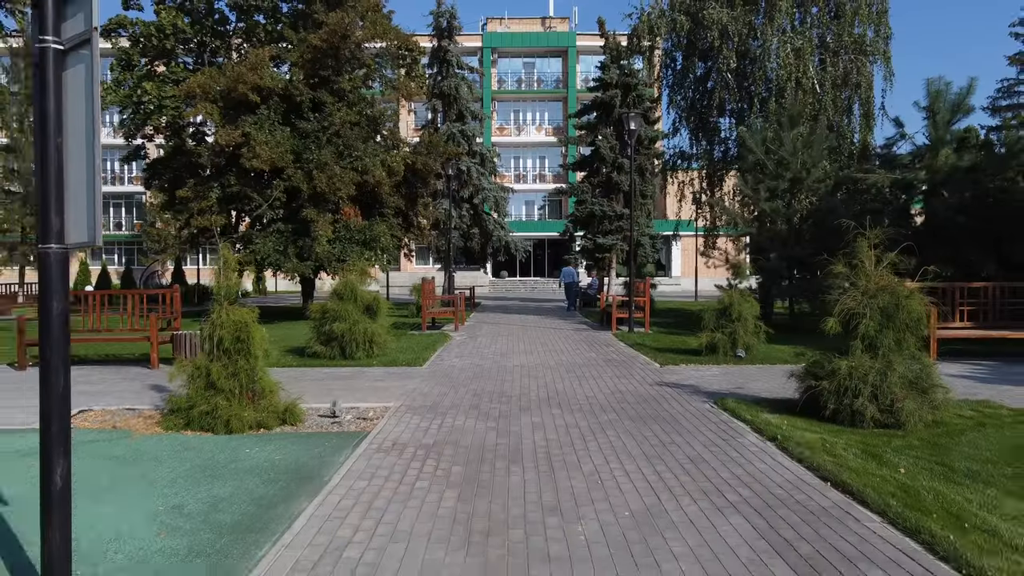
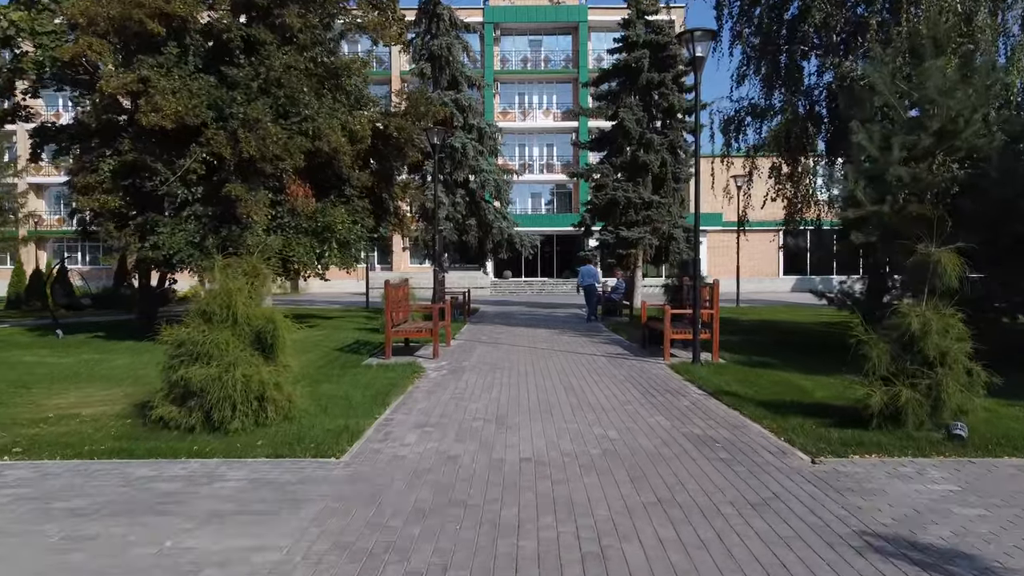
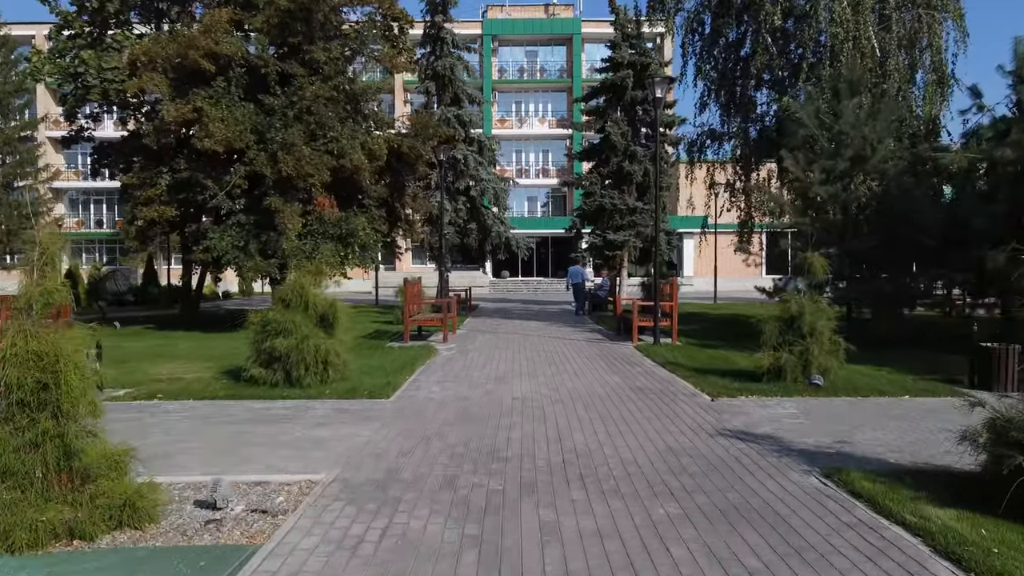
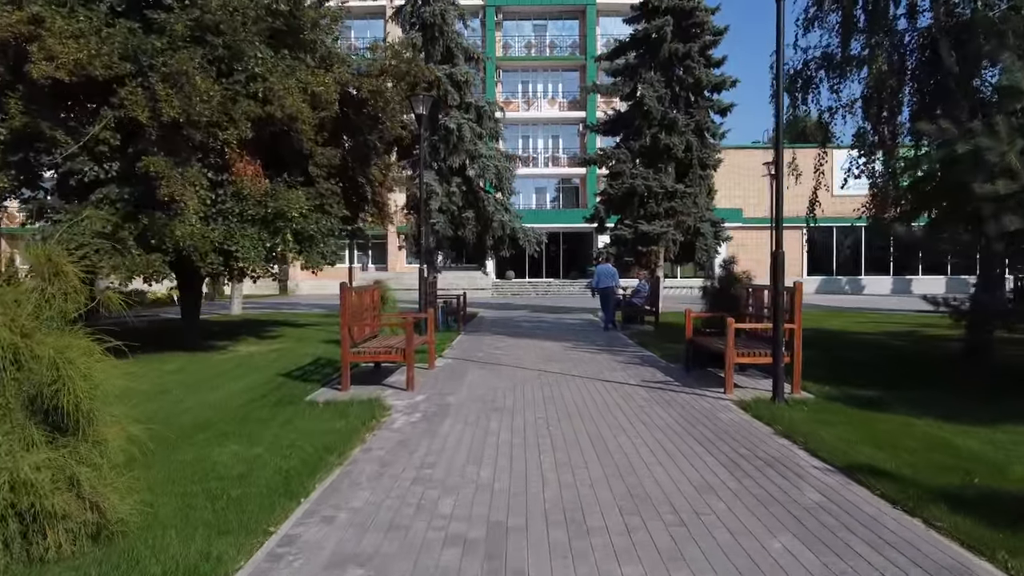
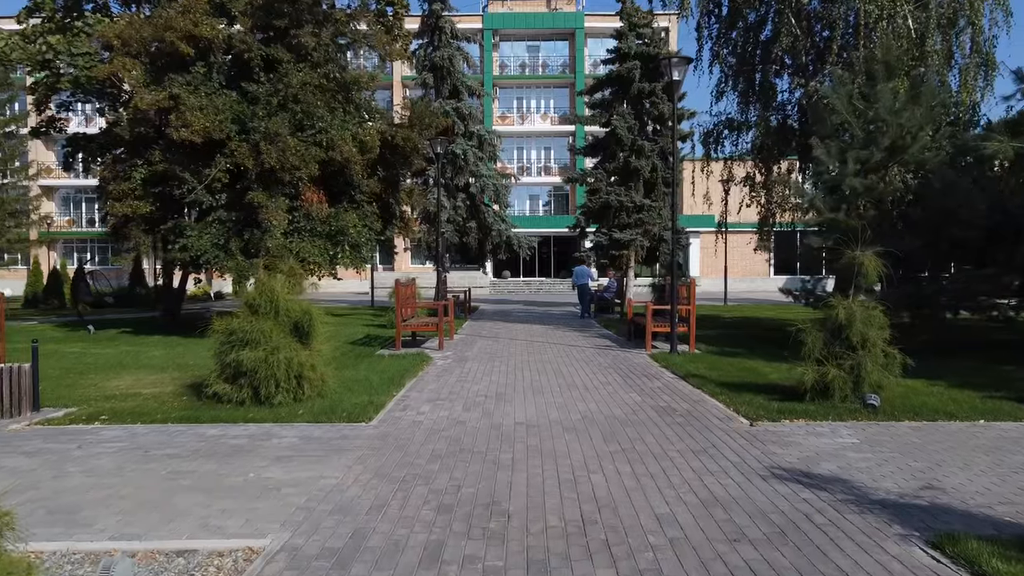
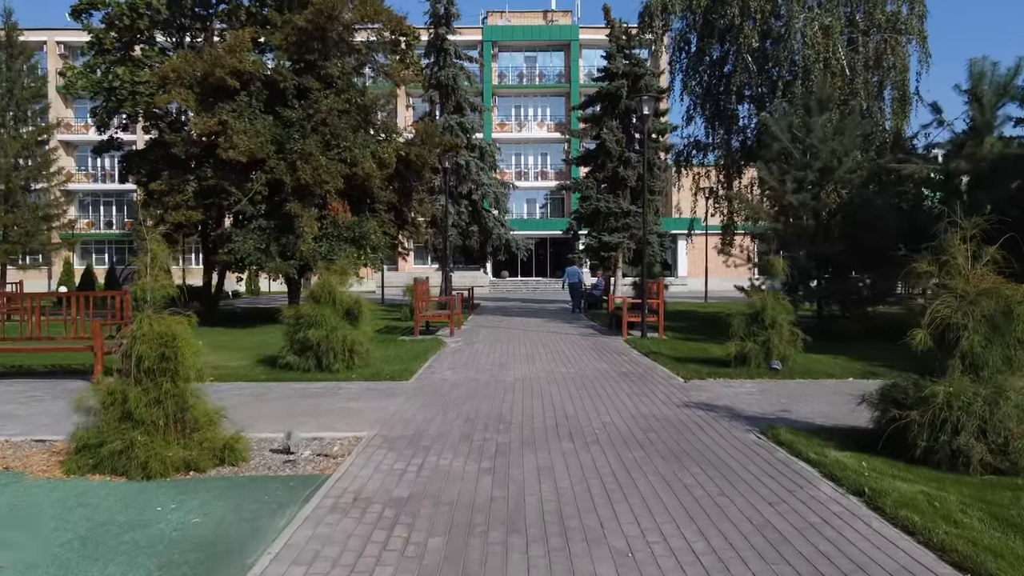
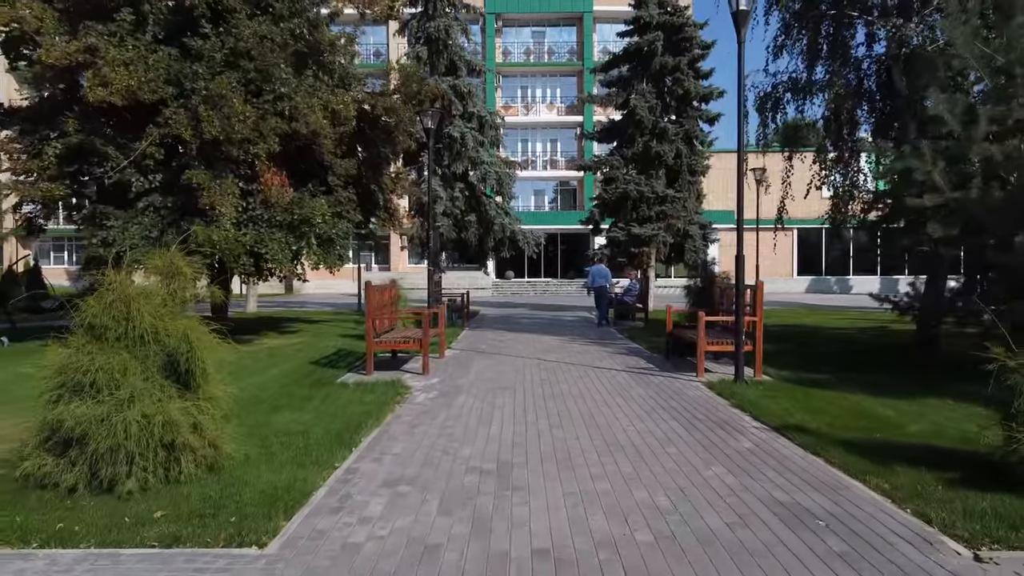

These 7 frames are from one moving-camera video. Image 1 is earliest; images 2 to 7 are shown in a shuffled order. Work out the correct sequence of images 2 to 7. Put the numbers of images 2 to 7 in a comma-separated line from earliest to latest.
6, 3, 5, 2, 7, 4
